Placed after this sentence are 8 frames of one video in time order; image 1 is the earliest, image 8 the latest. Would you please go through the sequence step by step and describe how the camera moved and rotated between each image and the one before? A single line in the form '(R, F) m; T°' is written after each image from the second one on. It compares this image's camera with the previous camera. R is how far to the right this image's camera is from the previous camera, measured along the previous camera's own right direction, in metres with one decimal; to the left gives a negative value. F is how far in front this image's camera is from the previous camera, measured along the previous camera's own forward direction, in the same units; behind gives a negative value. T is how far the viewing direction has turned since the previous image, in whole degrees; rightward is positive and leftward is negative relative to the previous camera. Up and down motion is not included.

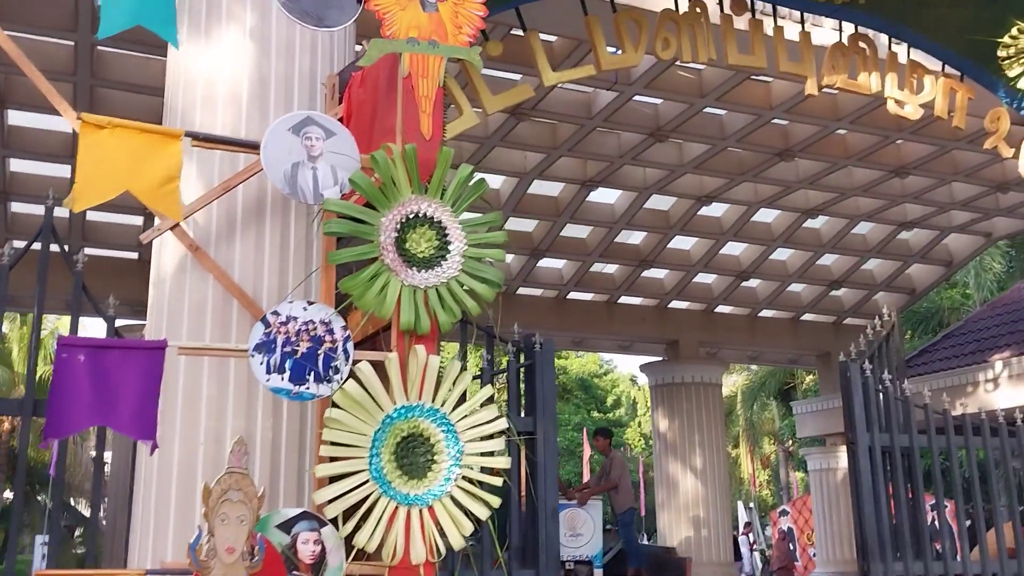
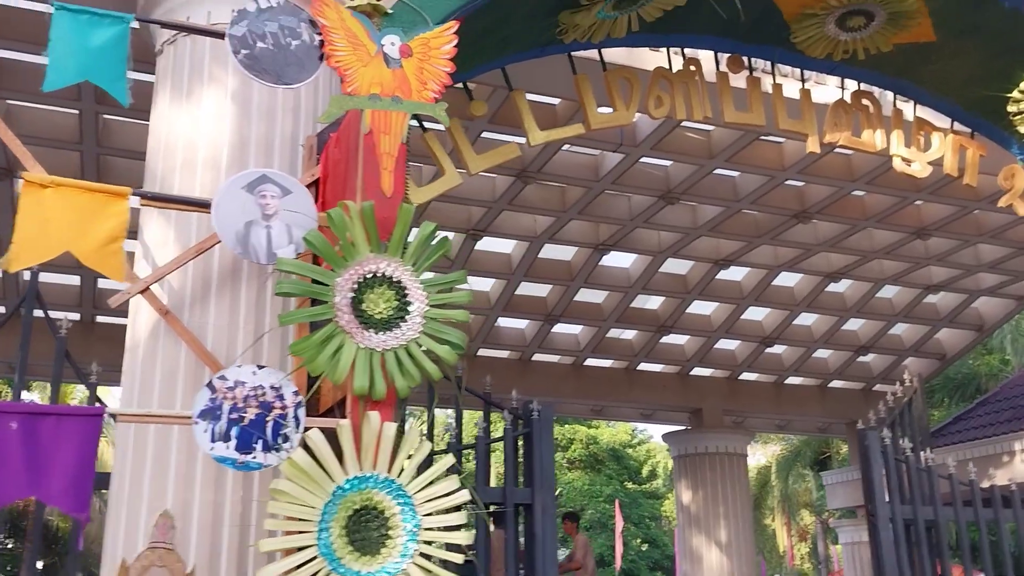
(+0.3, +0.2) m; -2°
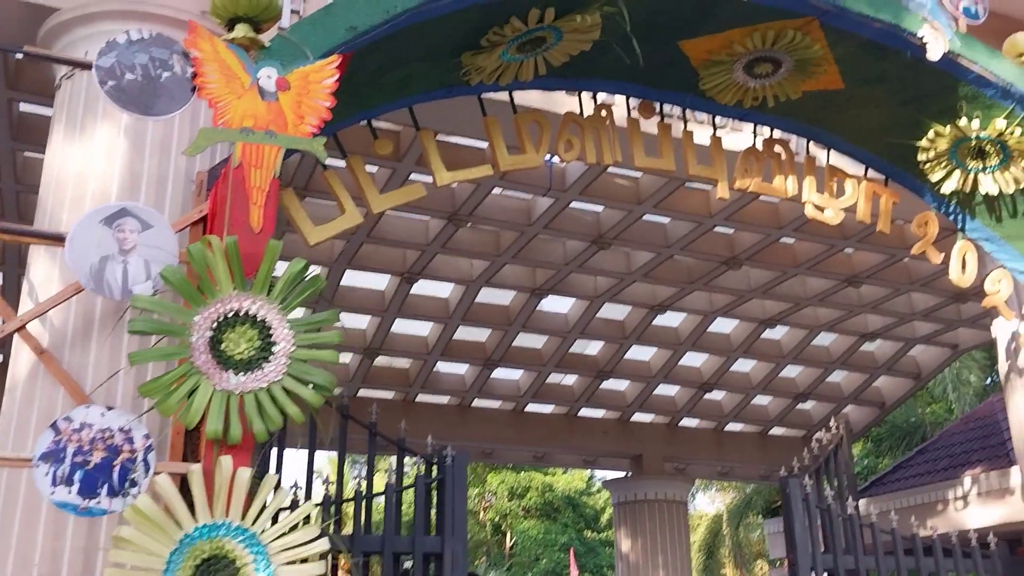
(+0.4, +0.1) m; +2°
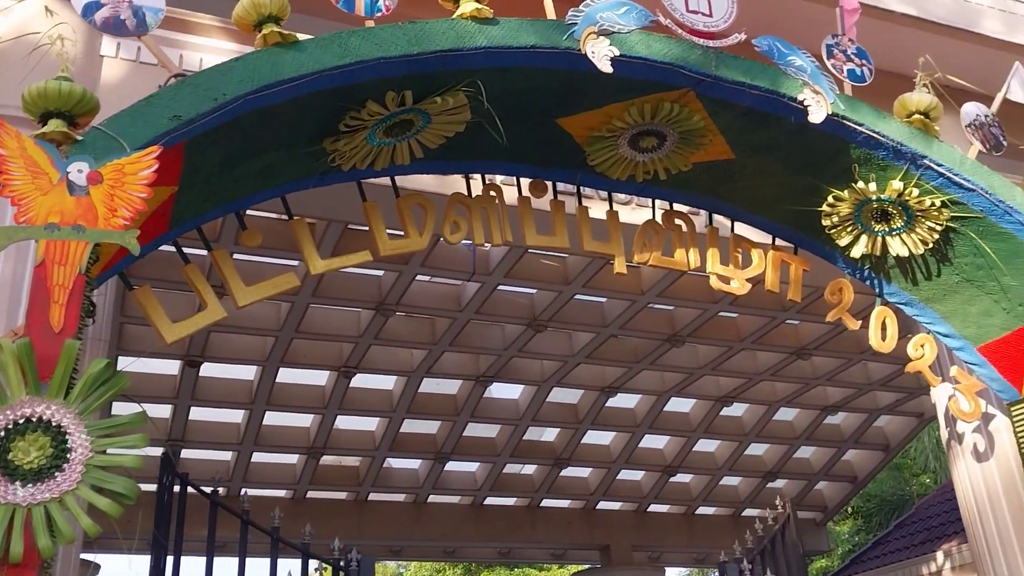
(+0.7, +0.2) m; 0°
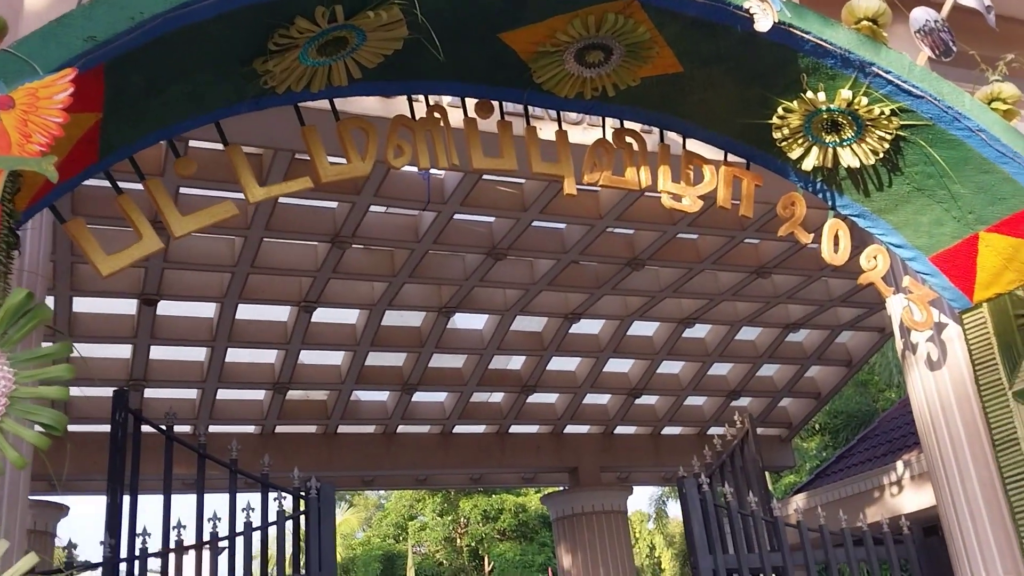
(+0.1, +0.1) m; +1°
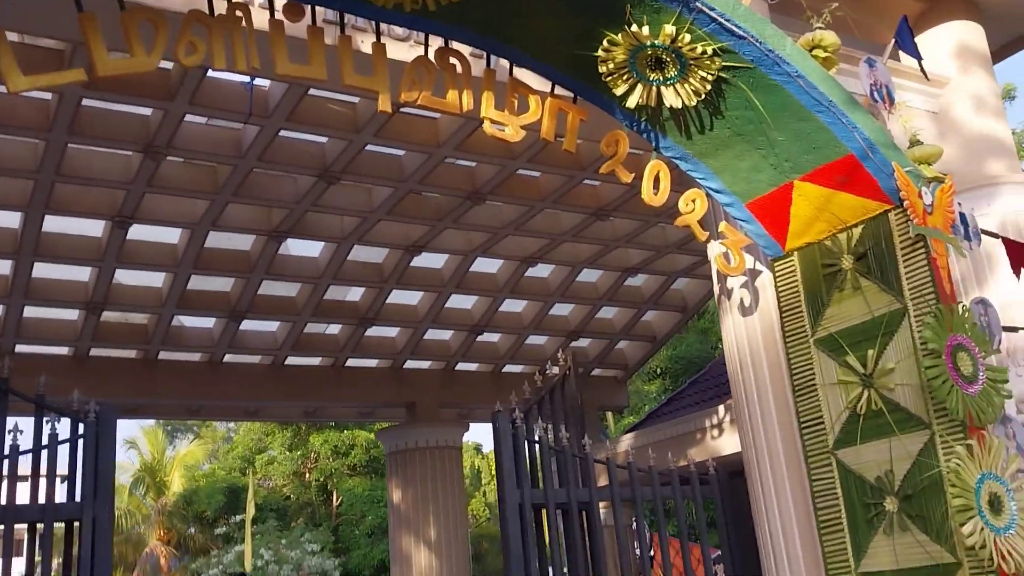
(+0.4, +0.2) m; +8°
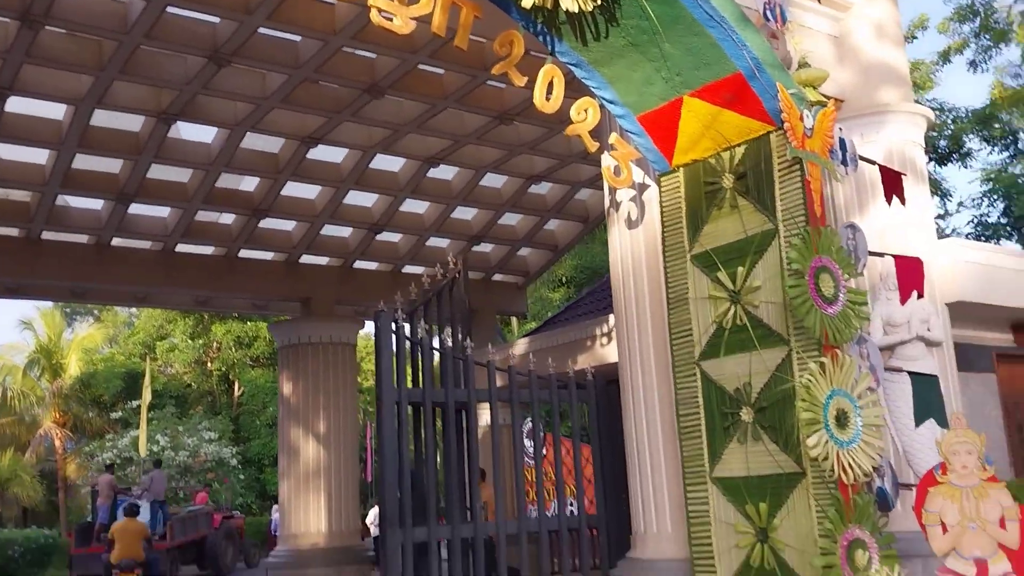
(+0.2, 0.0) m; +5°
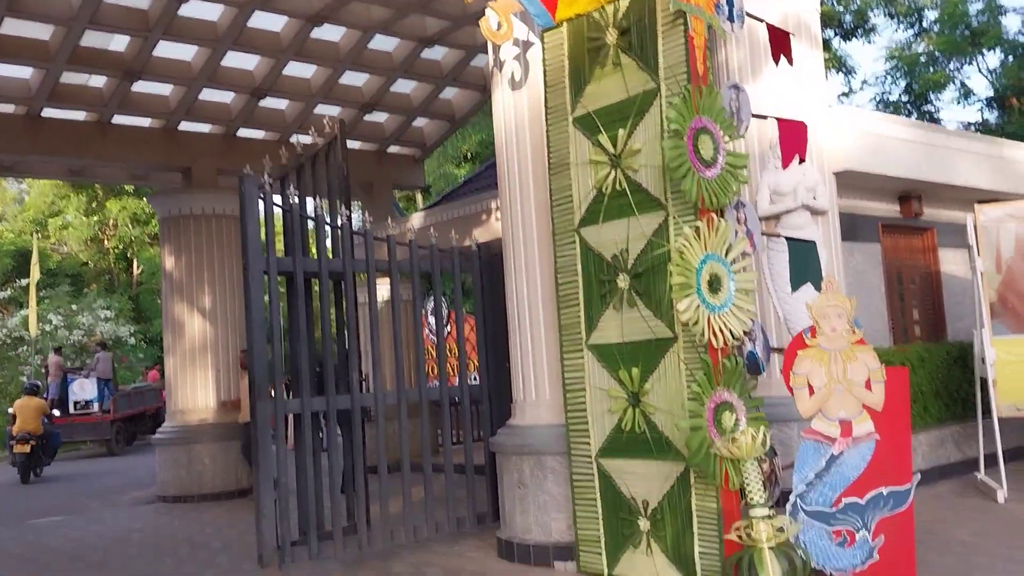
(+0.3, +0.2) m; +5°
